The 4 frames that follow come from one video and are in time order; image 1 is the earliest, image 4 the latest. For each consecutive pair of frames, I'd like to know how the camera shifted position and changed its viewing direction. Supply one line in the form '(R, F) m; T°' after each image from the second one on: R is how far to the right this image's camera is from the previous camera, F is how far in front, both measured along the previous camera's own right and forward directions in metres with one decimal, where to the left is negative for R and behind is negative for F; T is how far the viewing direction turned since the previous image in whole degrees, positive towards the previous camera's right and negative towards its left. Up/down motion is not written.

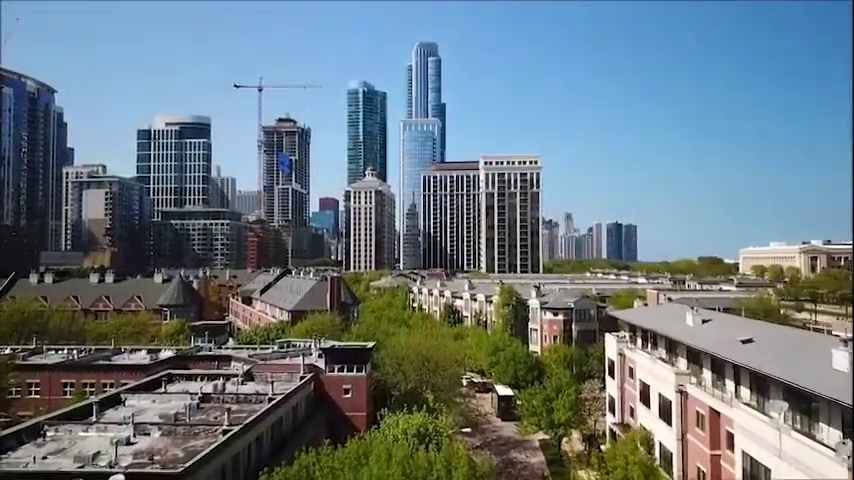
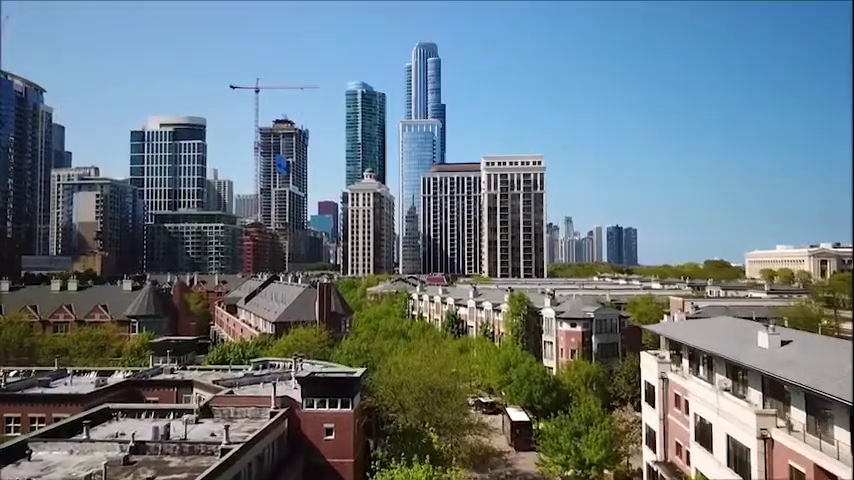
(-0.1, +6.3) m; 0°
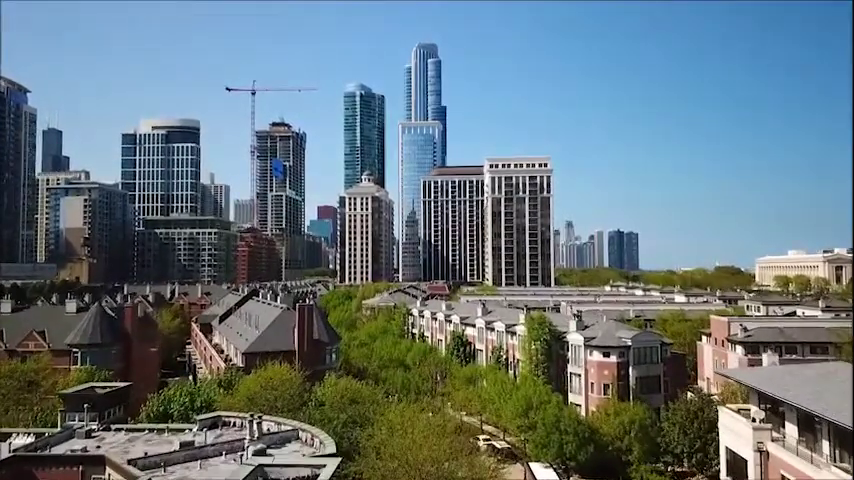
(-0.1, +8.7) m; 0°
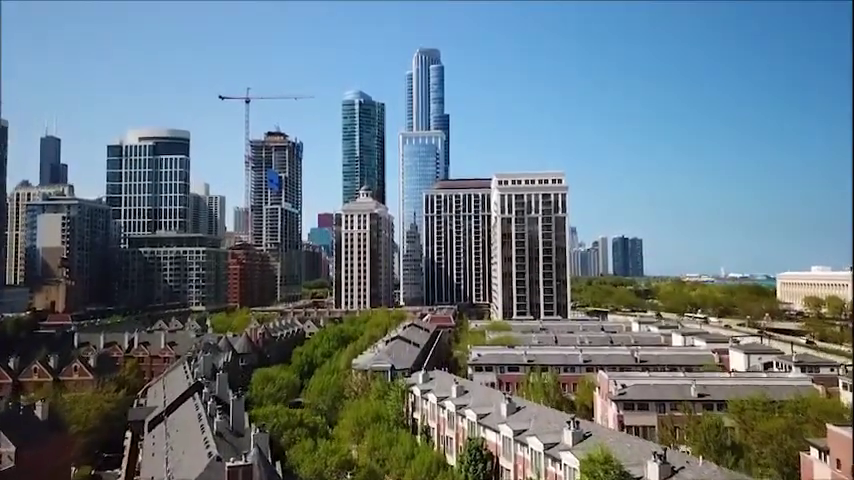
(-0.2, +15.3) m; 0°
